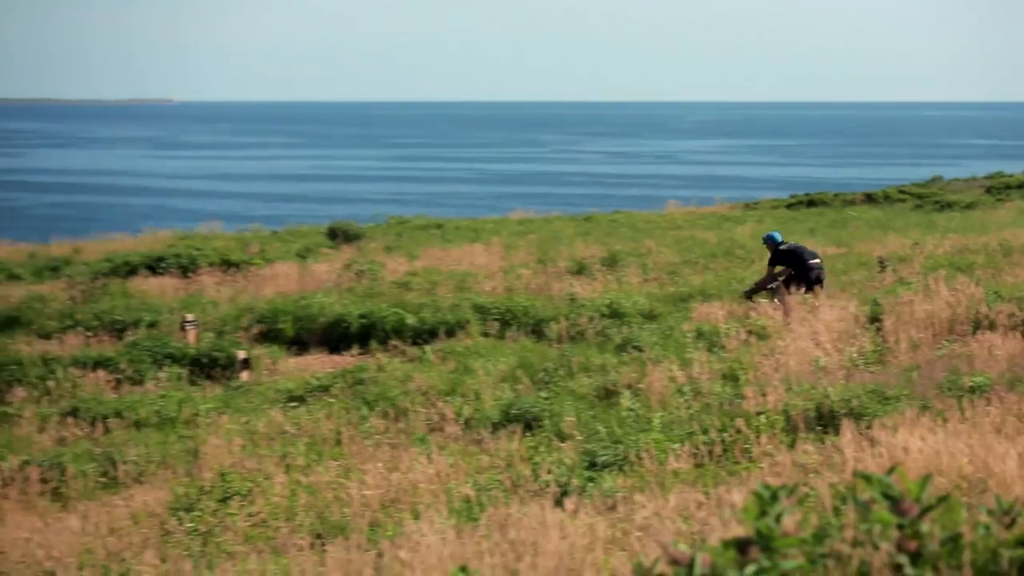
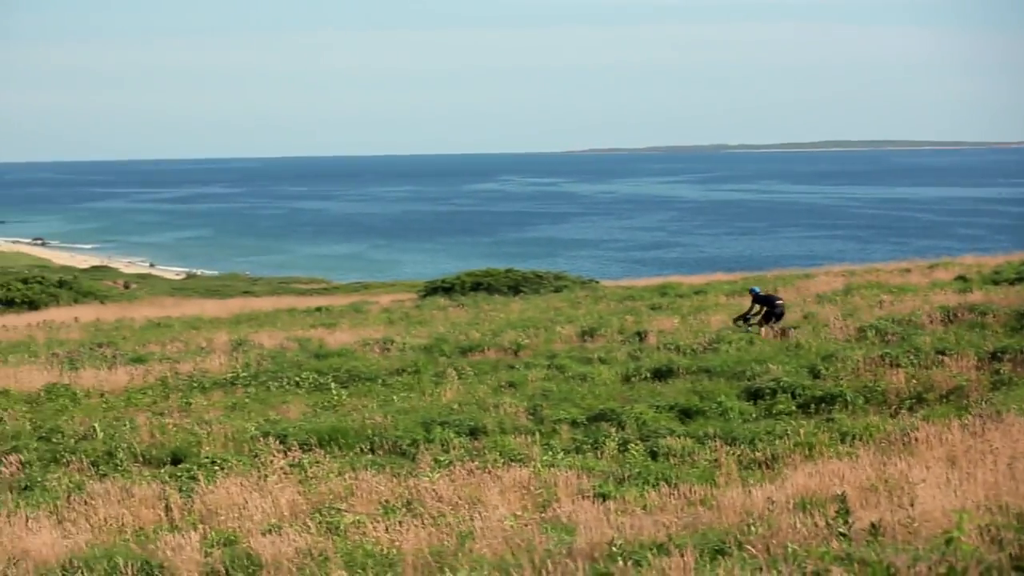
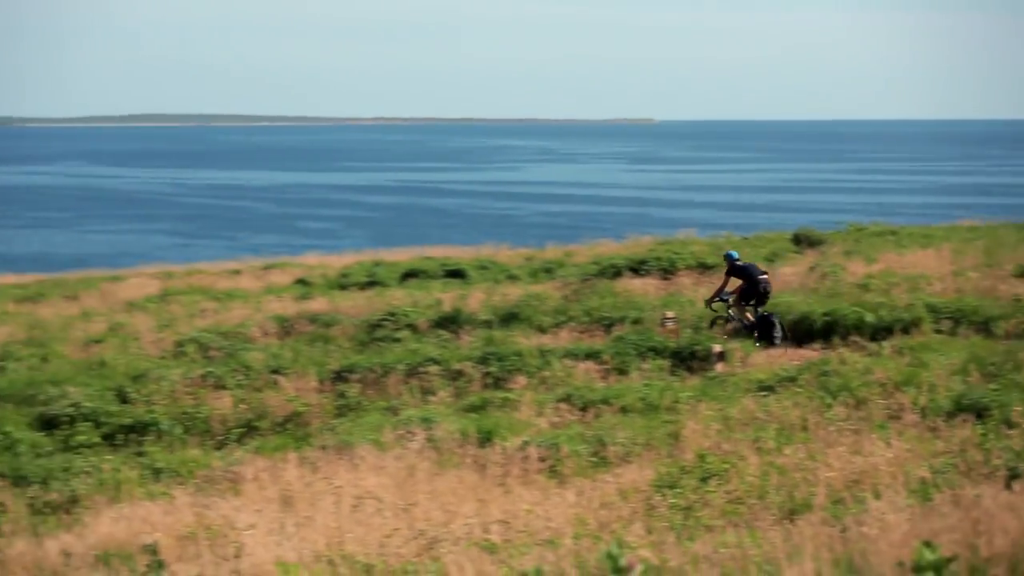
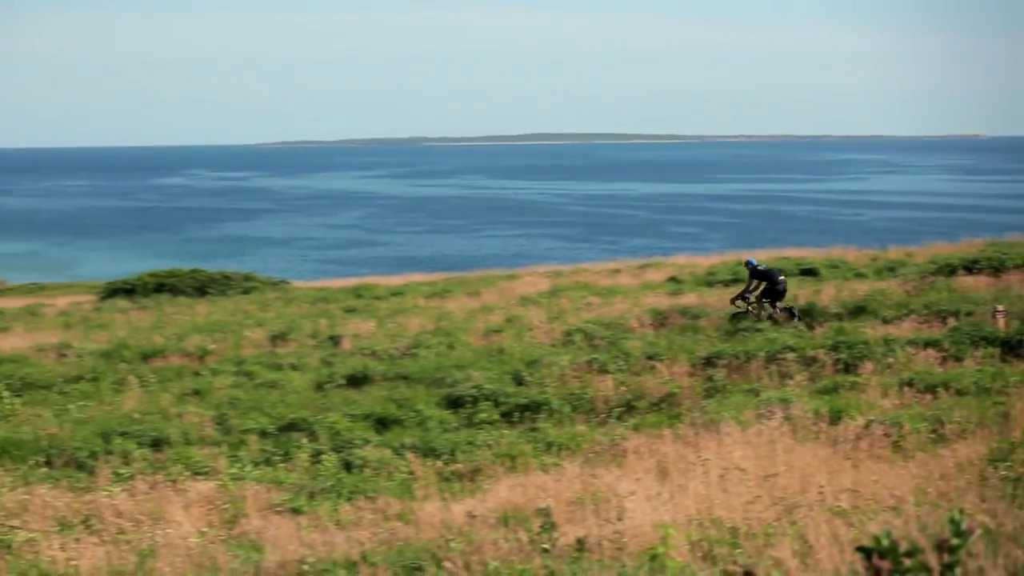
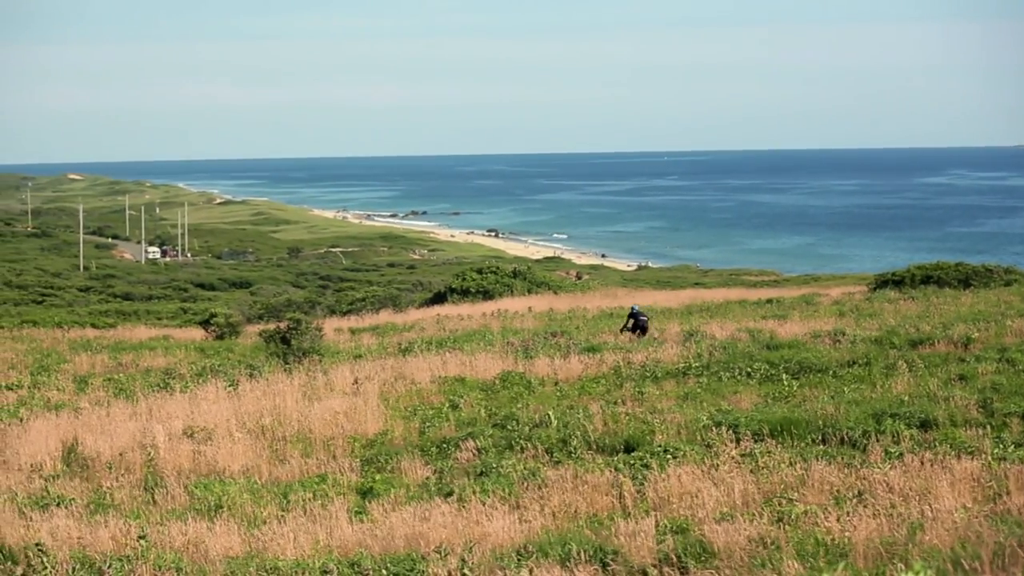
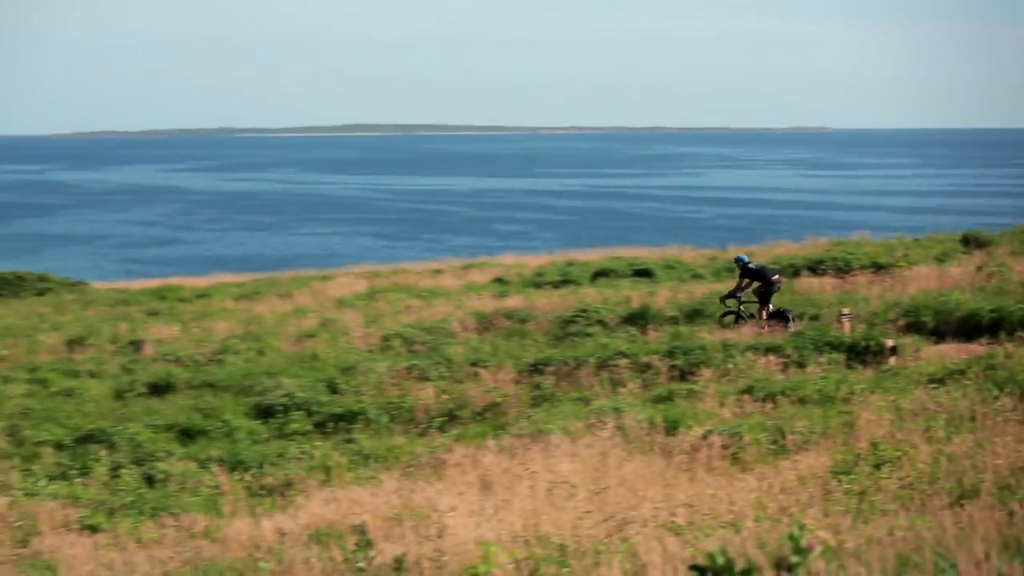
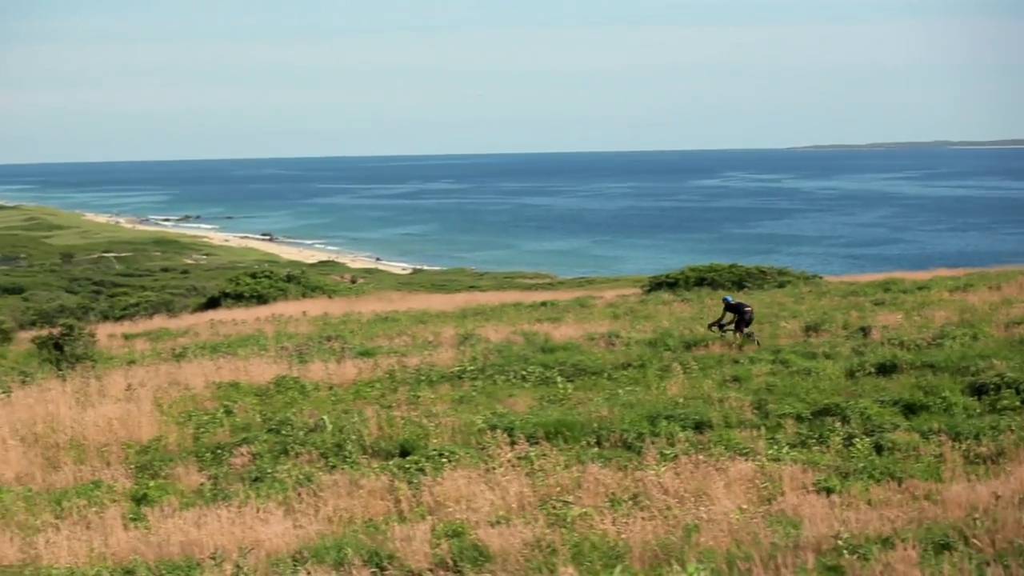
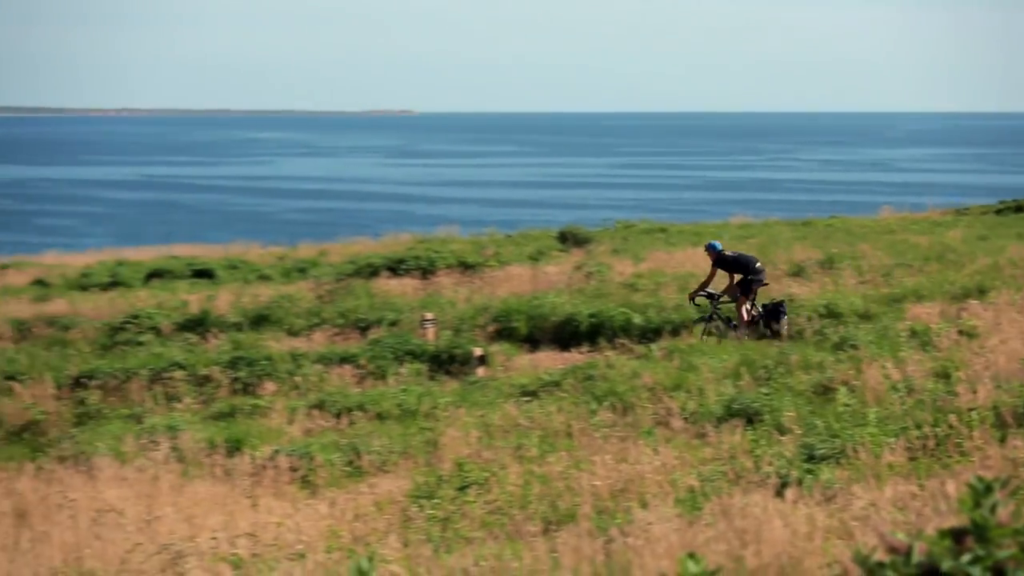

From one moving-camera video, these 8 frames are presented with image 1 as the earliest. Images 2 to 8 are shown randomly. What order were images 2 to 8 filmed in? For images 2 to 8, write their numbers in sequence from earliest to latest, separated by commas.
8, 3, 6, 4, 2, 7, 5
